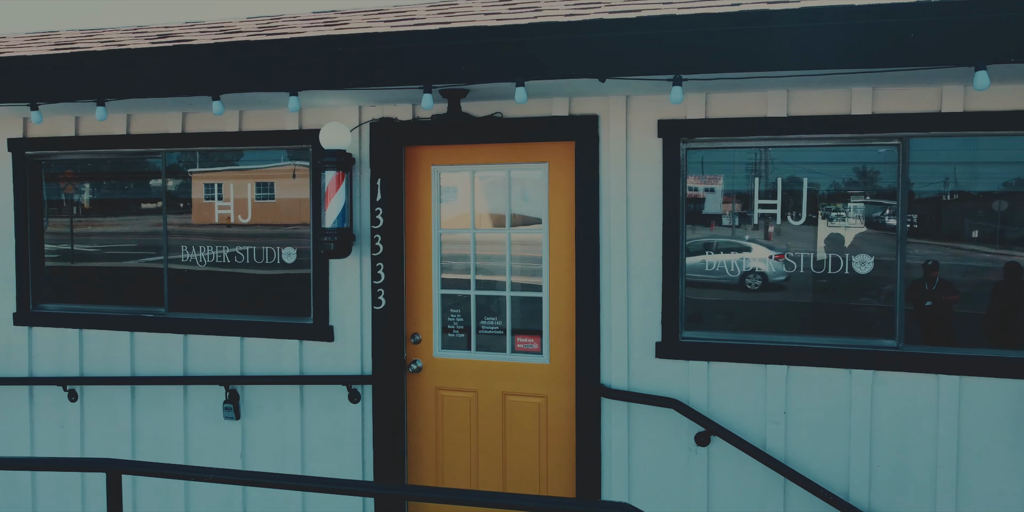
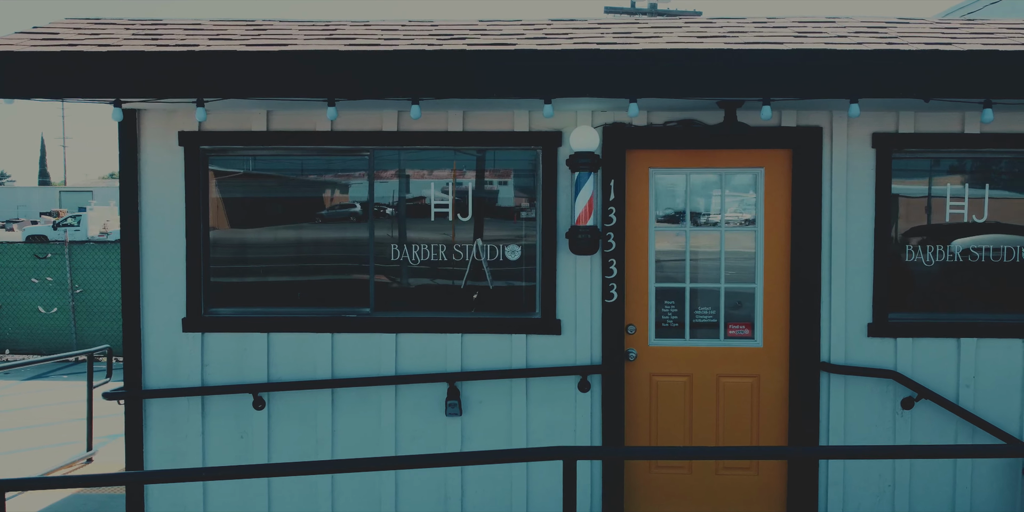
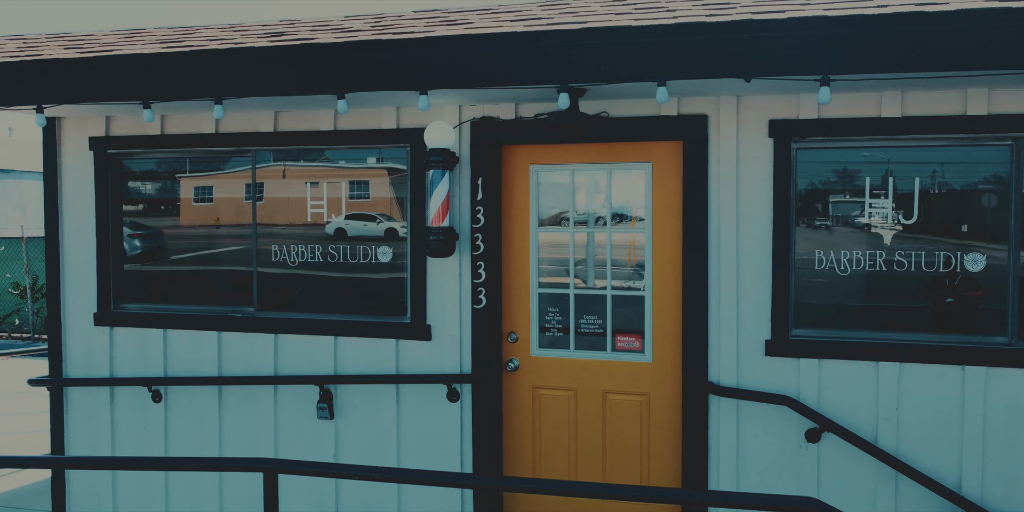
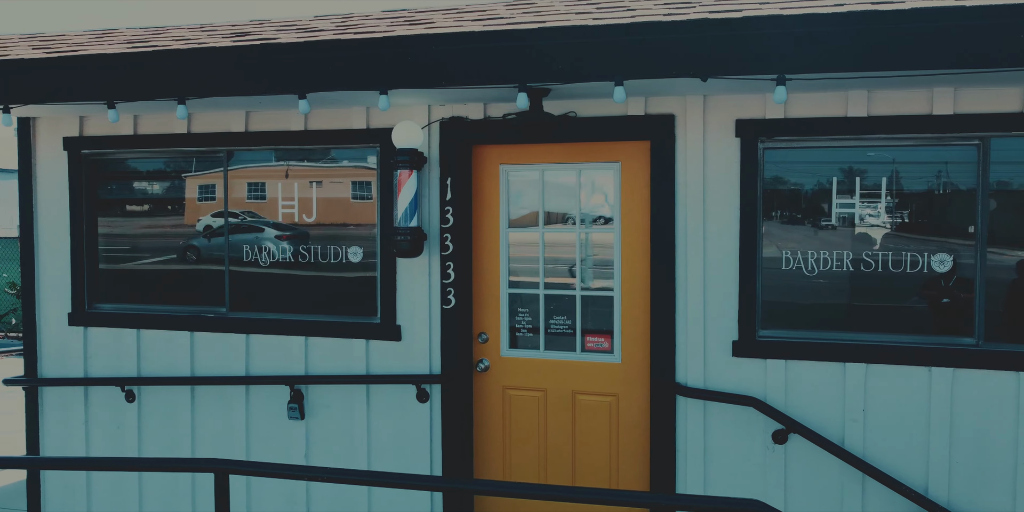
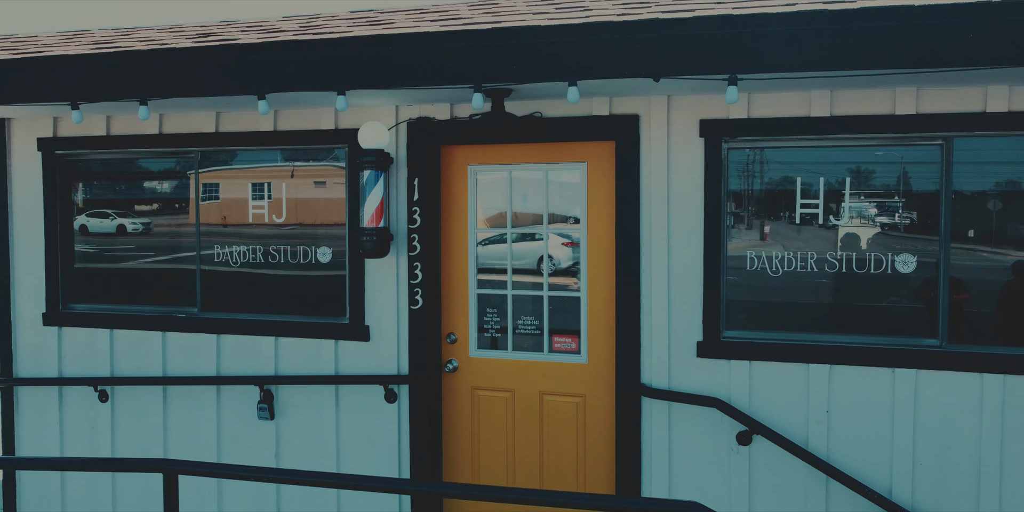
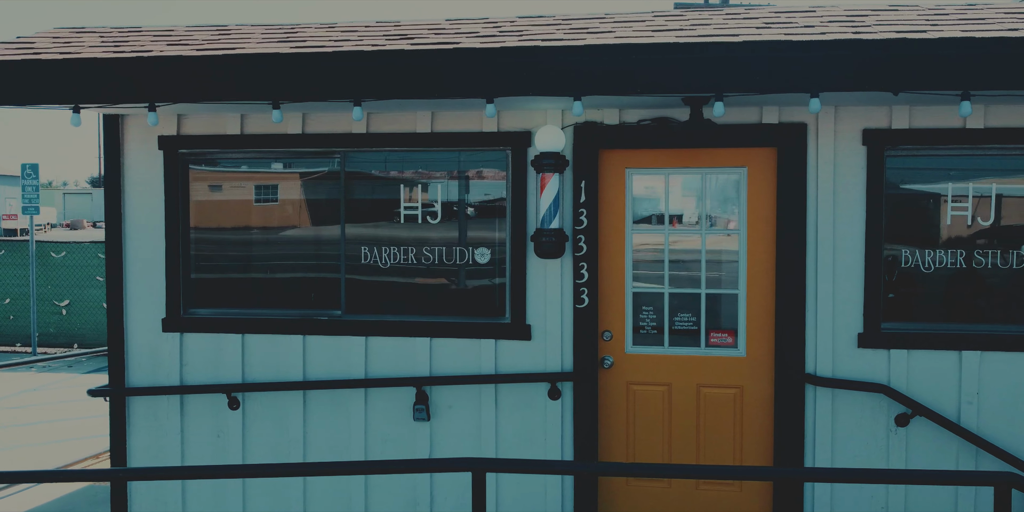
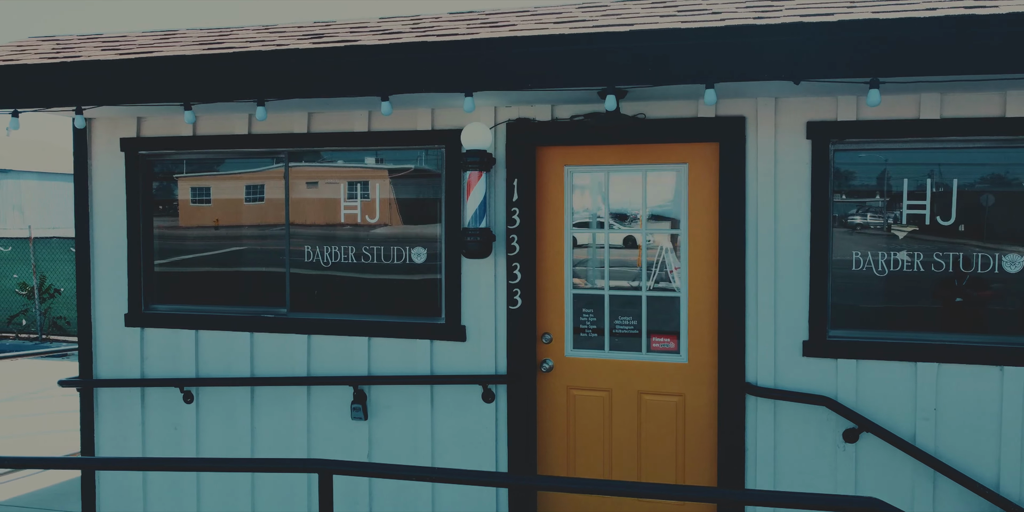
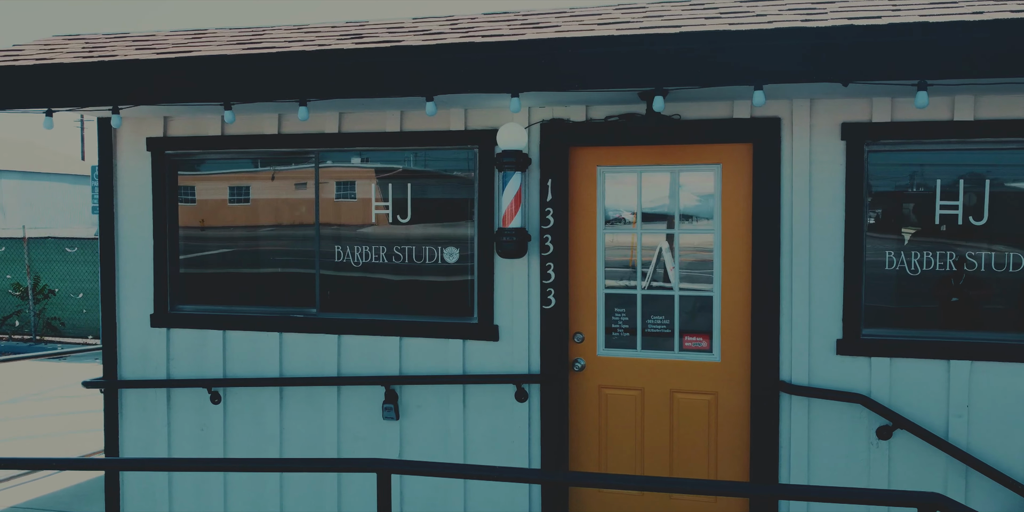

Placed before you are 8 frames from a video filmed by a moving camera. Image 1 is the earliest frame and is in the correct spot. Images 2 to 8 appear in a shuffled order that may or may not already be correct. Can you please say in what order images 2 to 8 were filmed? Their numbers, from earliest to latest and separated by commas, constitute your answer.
5, 4, 3, 7, 8, 6, 2
